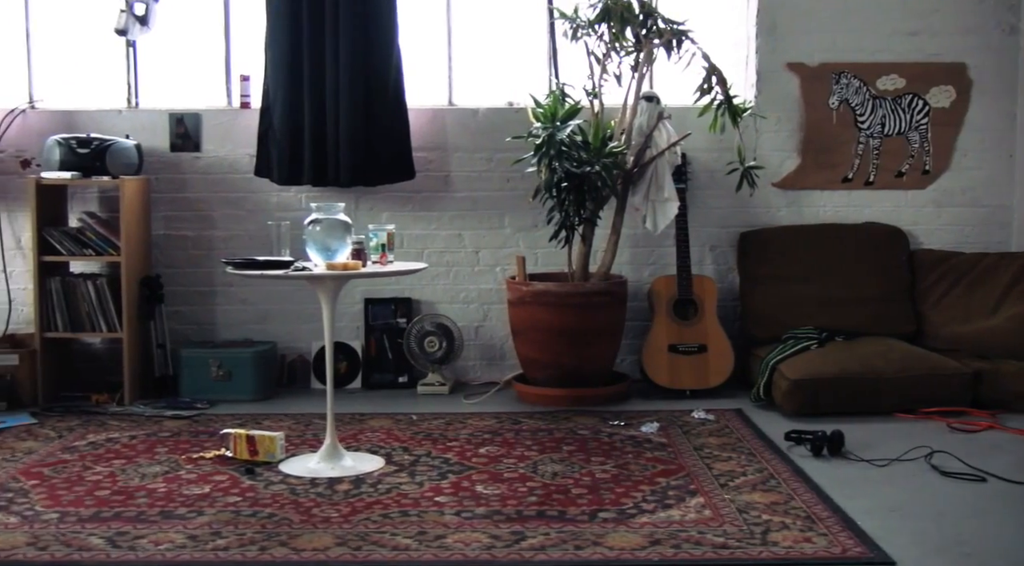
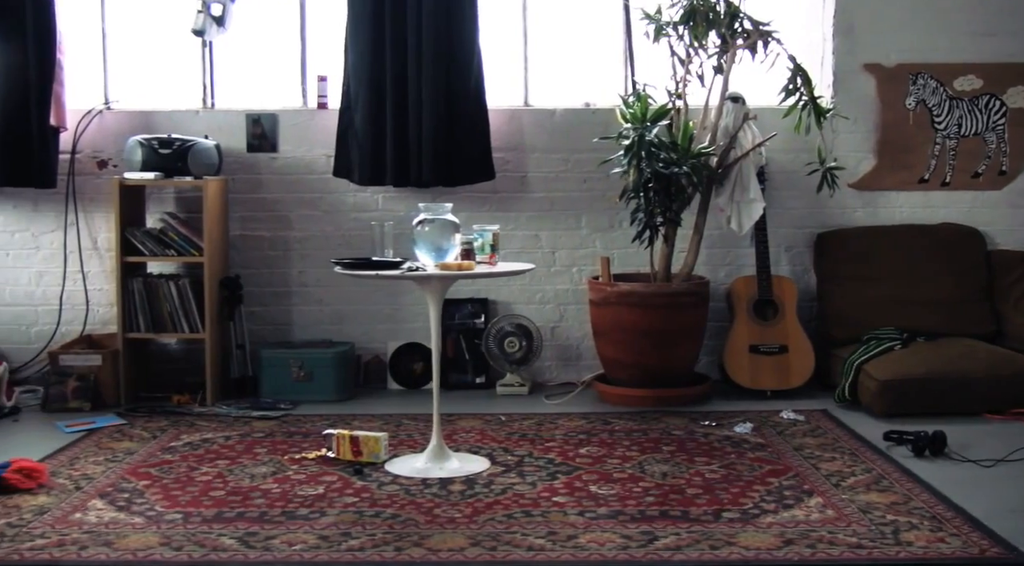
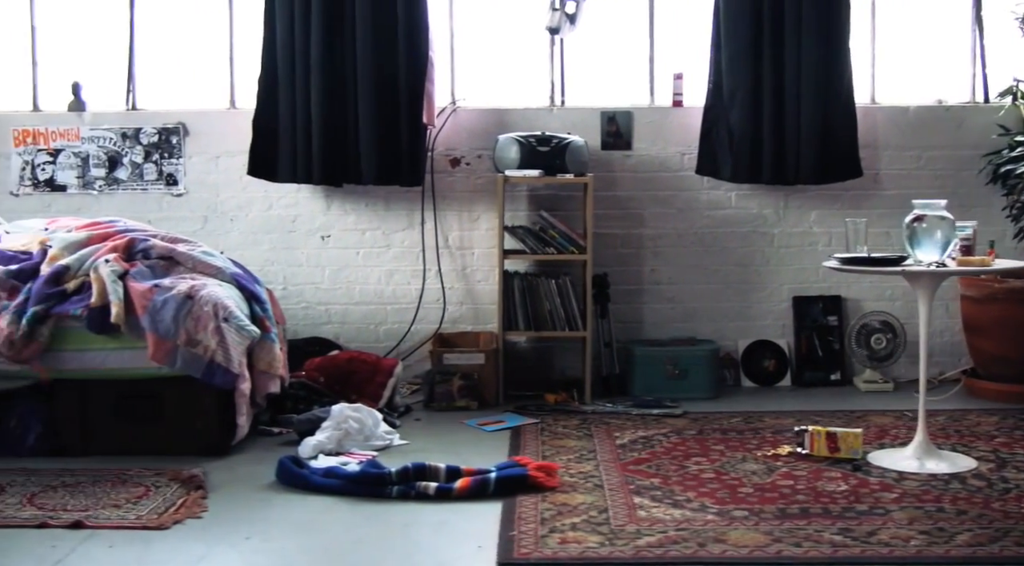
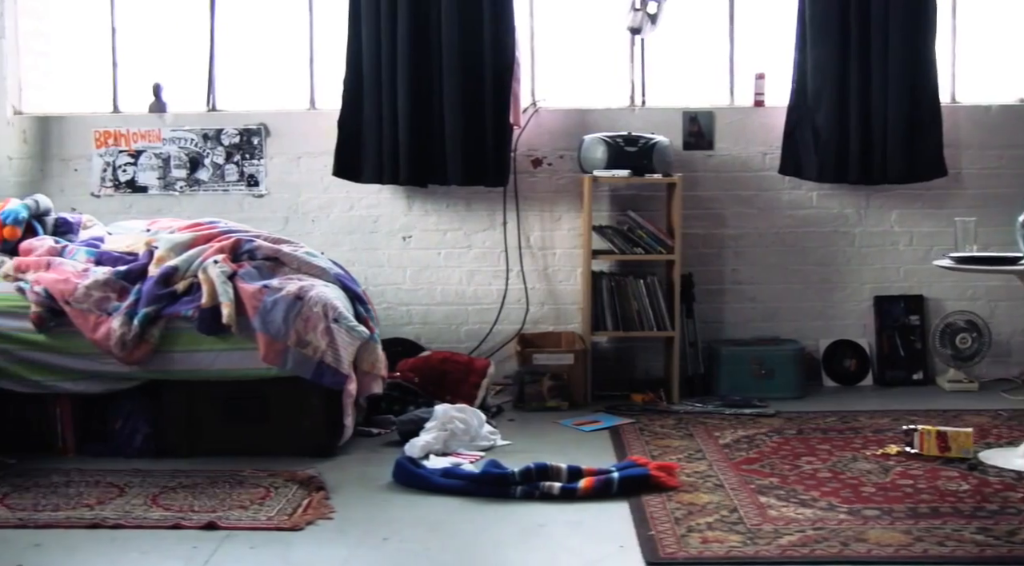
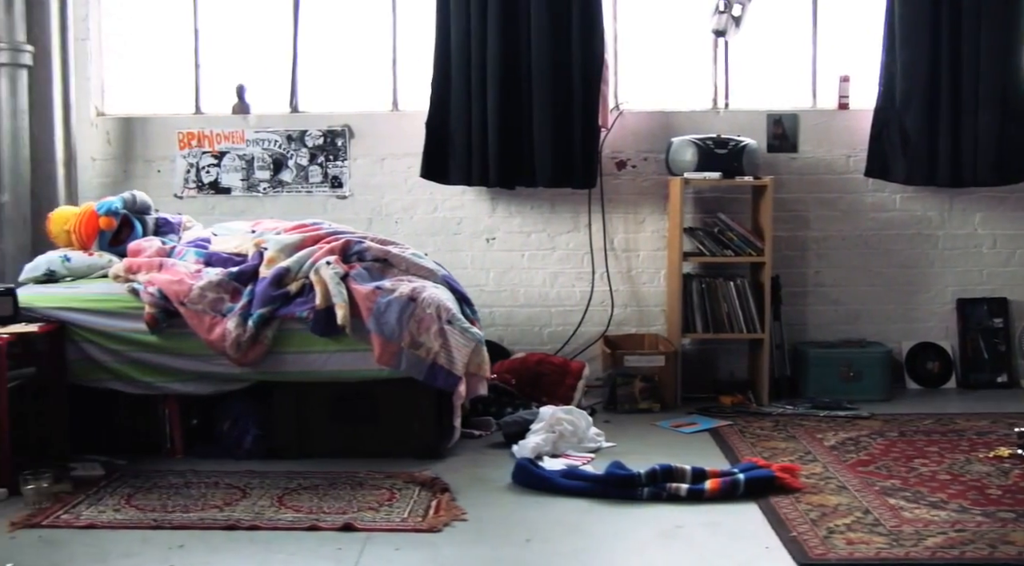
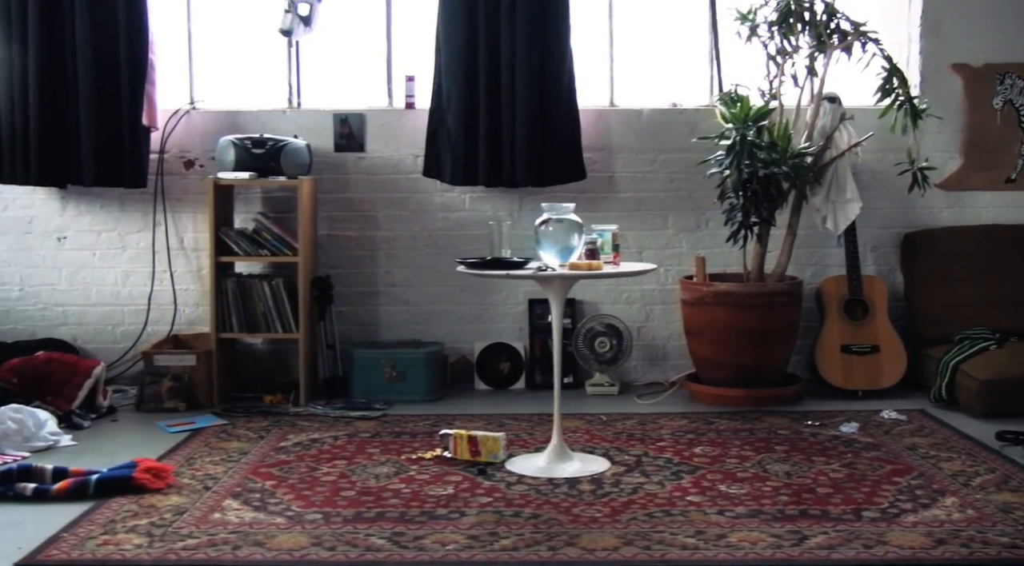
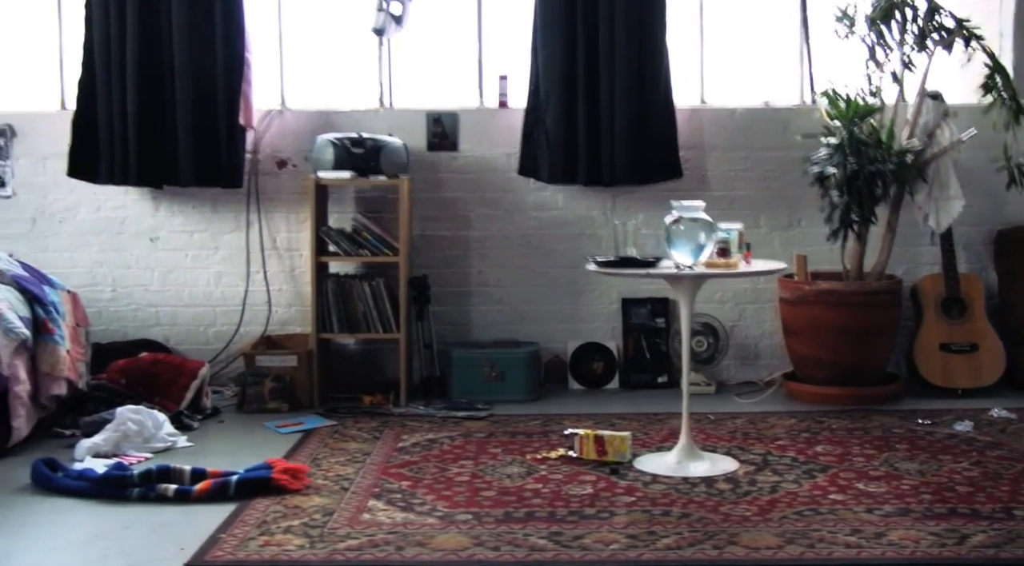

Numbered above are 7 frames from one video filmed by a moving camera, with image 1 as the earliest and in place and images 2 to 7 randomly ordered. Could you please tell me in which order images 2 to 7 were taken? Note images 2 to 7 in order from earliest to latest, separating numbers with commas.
2, 6, 7, 3, 4, 5
